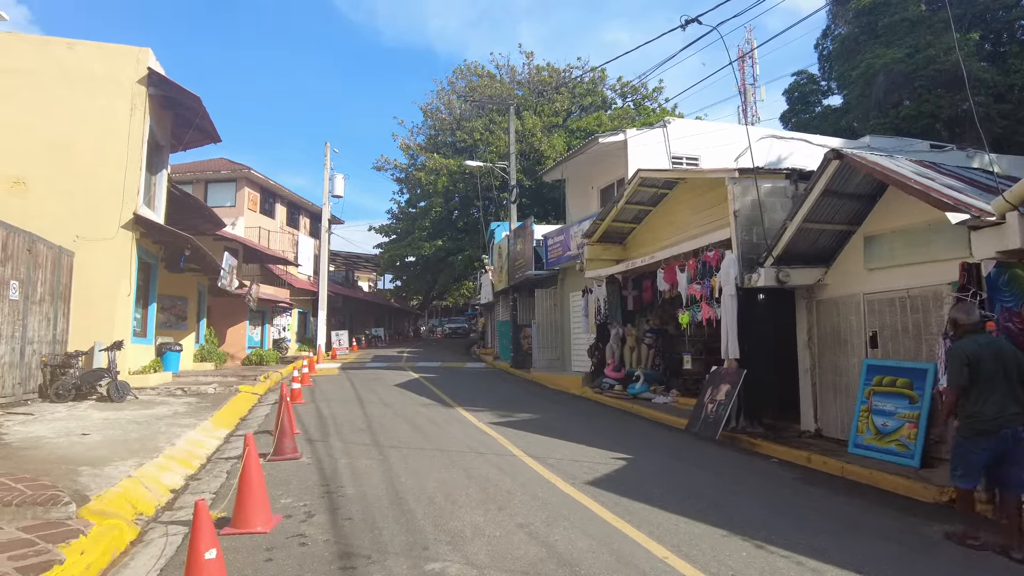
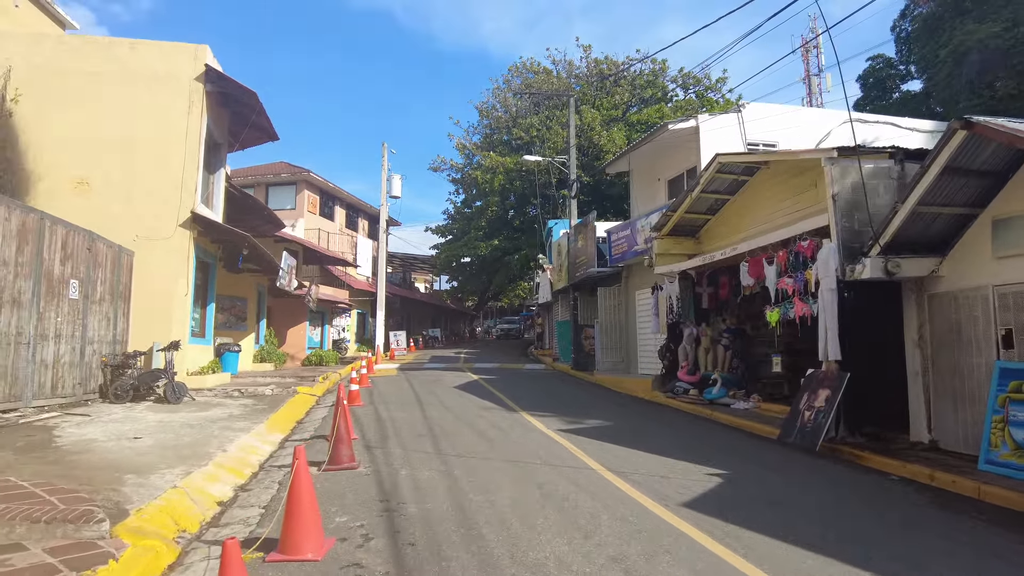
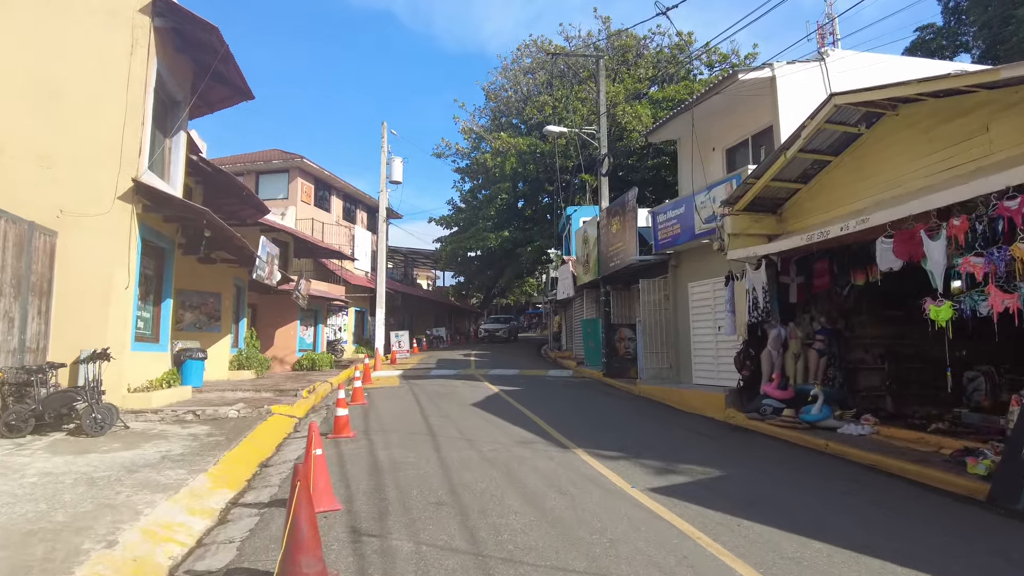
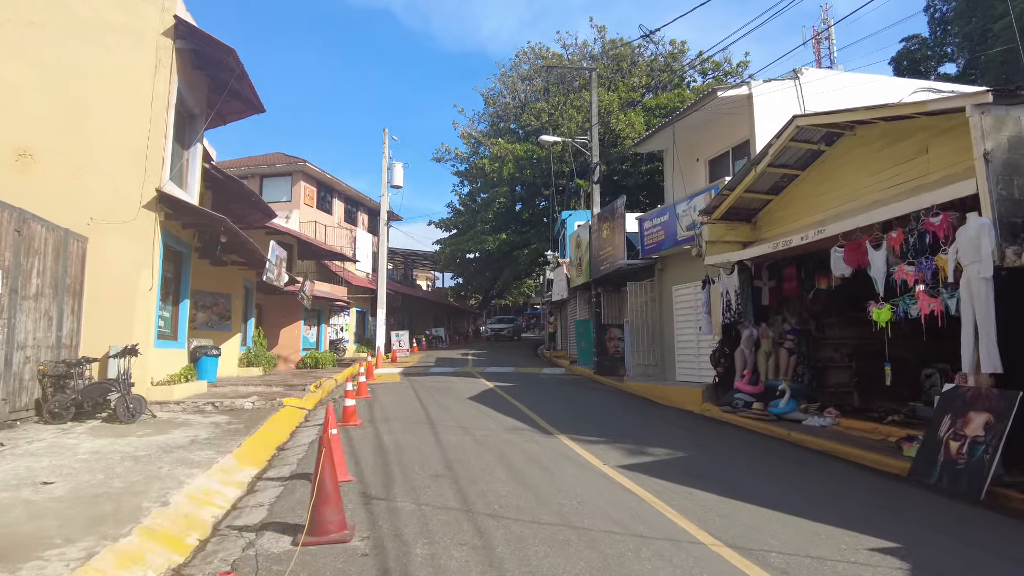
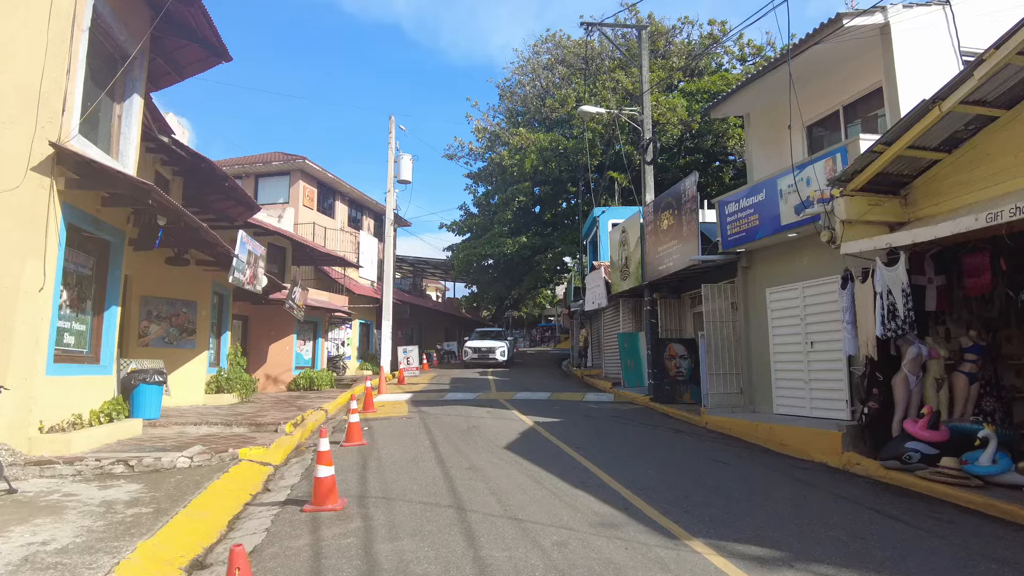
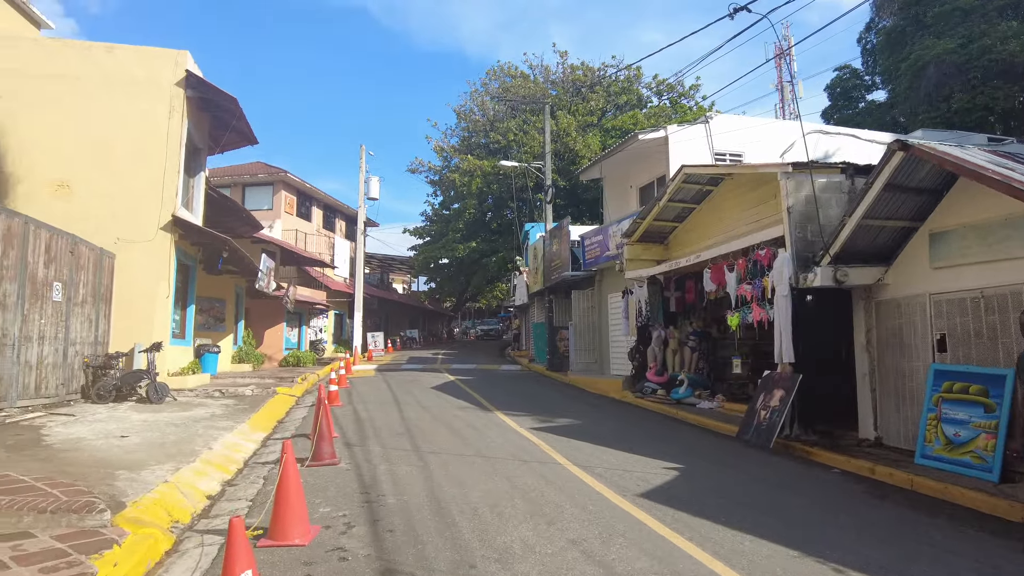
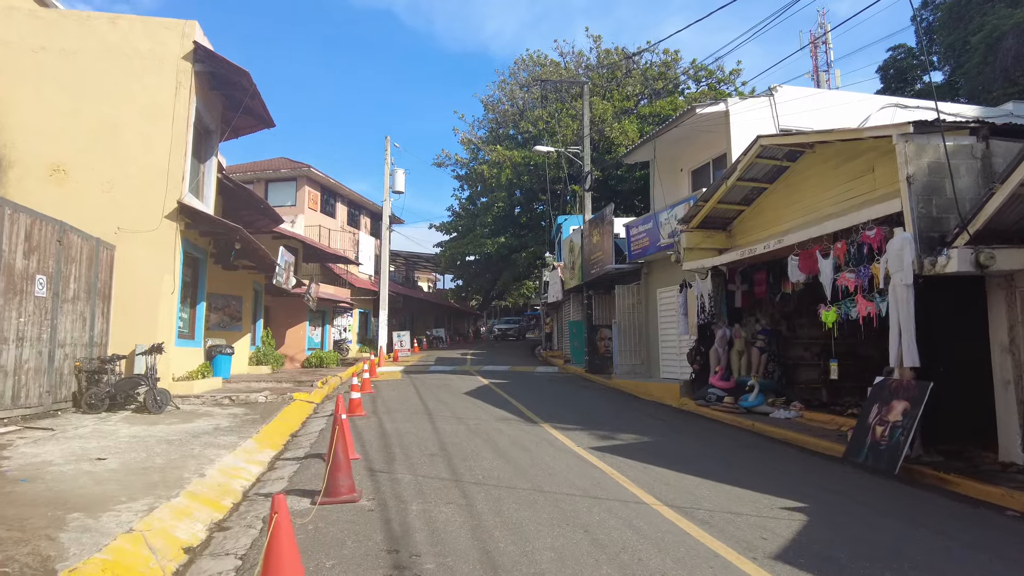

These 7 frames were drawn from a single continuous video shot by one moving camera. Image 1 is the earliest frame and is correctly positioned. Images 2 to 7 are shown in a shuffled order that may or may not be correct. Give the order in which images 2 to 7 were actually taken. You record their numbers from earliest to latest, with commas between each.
6, 2, 7, 4, 3, 5
